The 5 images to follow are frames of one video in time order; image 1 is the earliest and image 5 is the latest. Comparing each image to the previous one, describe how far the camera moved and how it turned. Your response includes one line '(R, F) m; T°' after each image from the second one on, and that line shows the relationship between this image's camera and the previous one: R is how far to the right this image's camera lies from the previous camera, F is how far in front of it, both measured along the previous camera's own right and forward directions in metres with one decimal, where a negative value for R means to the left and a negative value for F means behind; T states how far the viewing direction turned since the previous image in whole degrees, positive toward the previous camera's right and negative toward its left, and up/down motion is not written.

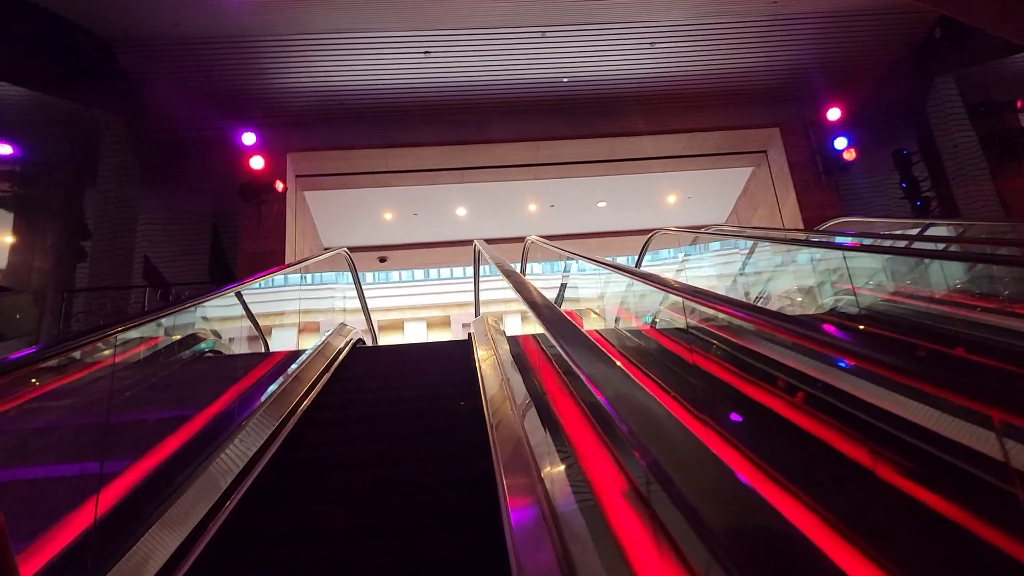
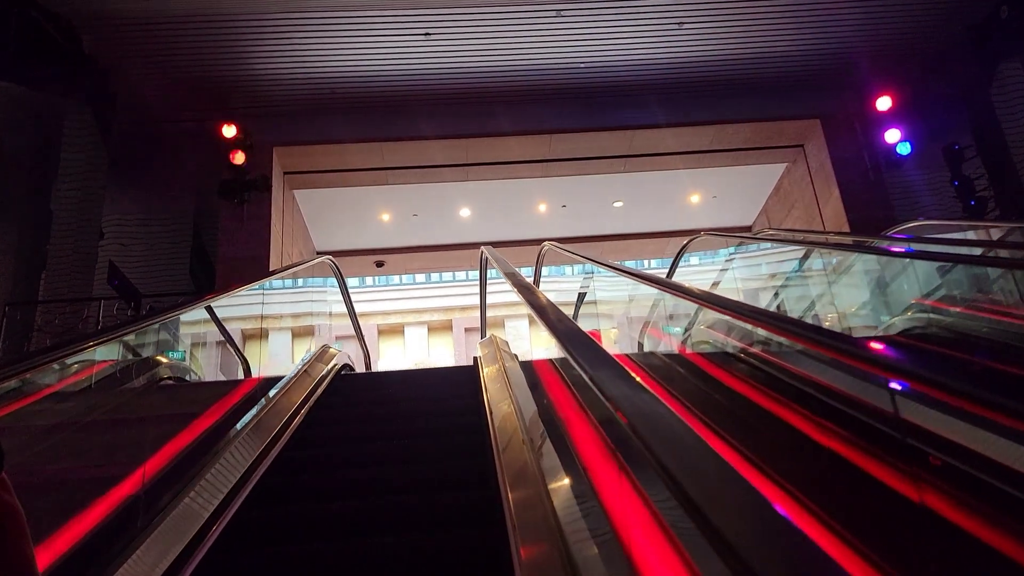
(-0.1, +0.7) m; 0°
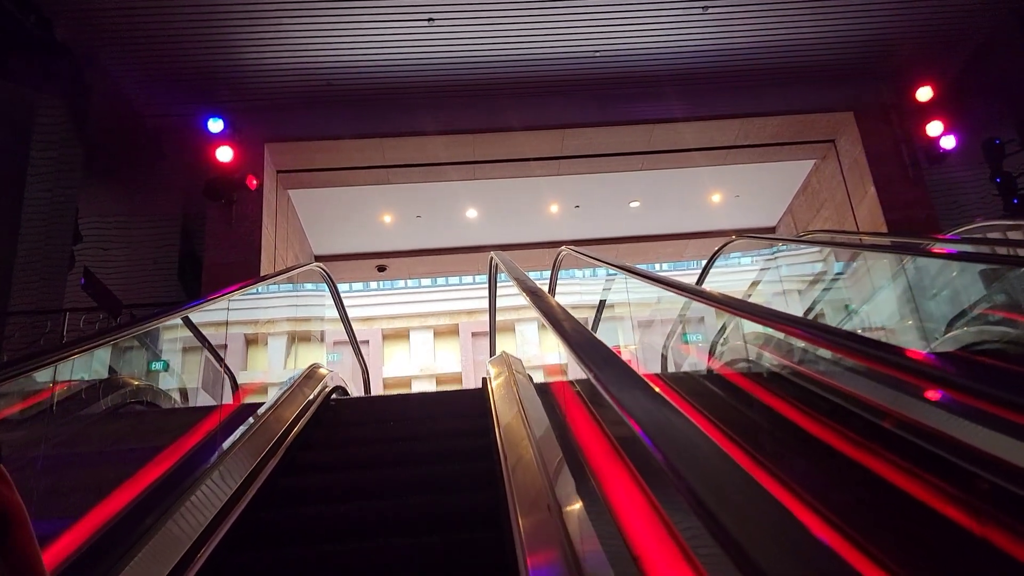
(0.0, +0.5) m; -1°
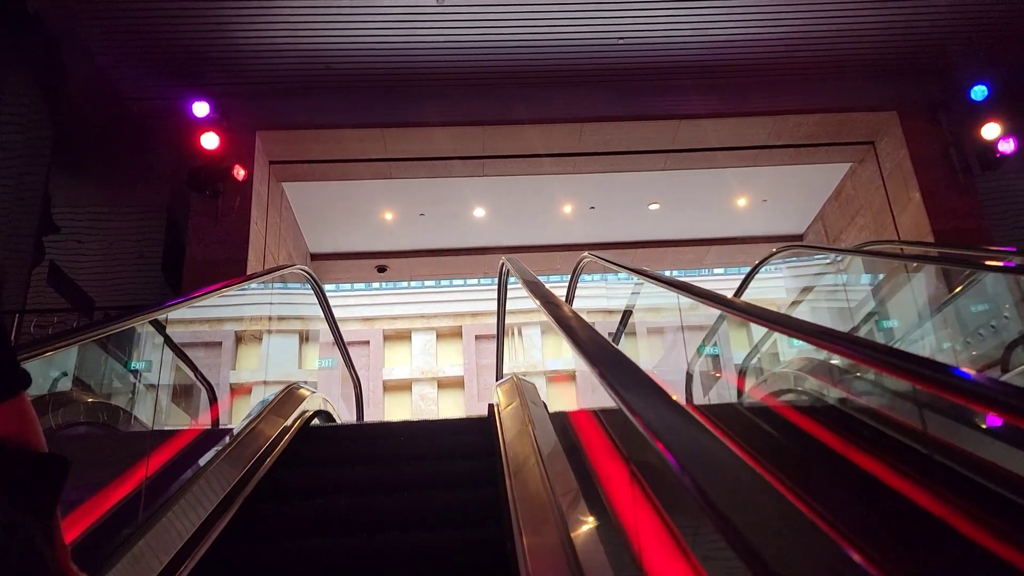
(0.0, +0.5) m; 0°
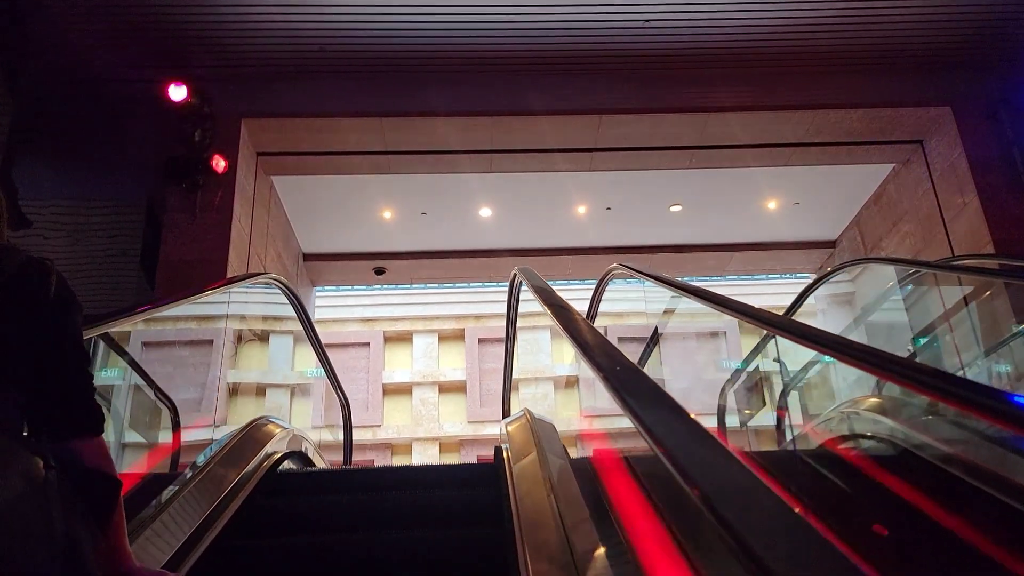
(0.0, +0.5) m; 0°
